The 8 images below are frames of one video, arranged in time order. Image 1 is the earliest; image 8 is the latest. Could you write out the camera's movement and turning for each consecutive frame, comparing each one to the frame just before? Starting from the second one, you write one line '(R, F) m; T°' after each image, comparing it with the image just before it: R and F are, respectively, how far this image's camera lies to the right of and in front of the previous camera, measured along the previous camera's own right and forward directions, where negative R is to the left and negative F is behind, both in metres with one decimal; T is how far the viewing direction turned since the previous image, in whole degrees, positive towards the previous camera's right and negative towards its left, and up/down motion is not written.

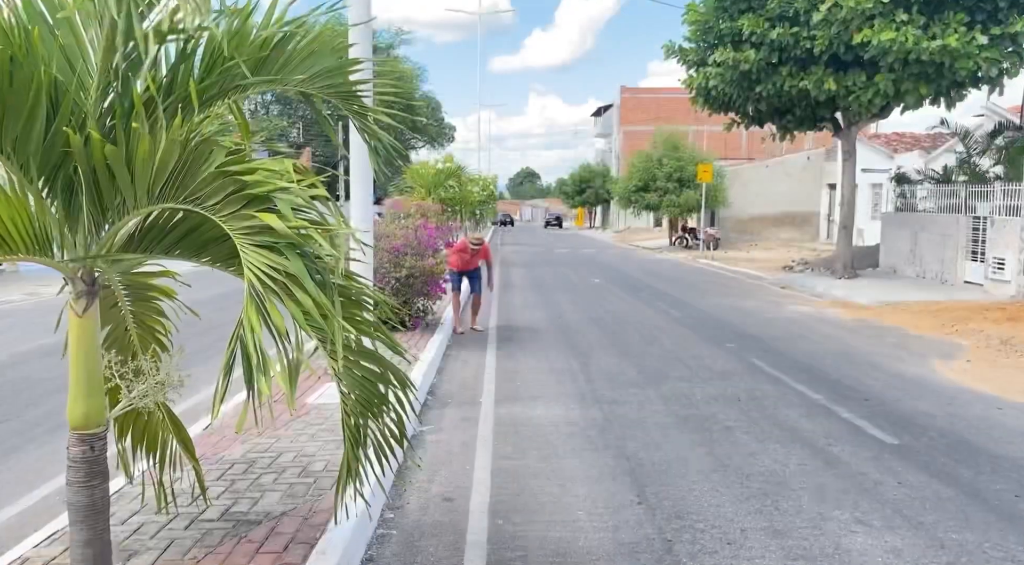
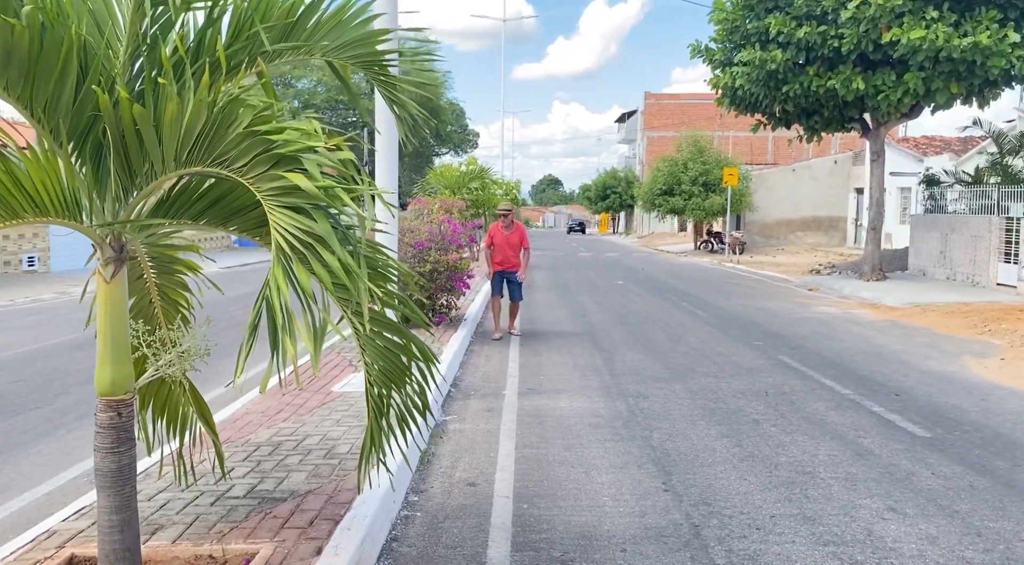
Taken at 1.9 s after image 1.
(0.0, 0.0) m; -2°
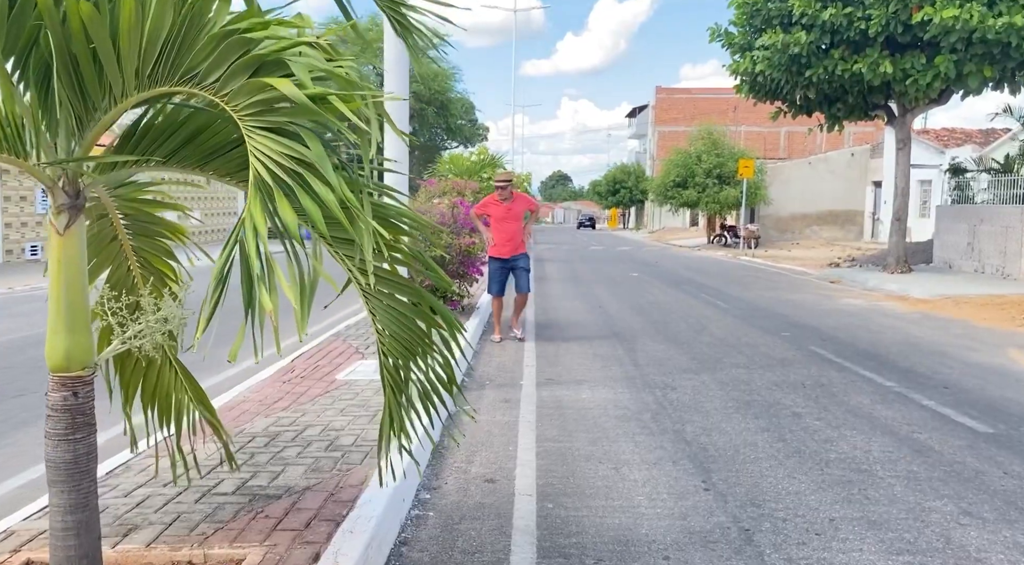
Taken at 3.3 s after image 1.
(-0.1, +0.5) m; -1°
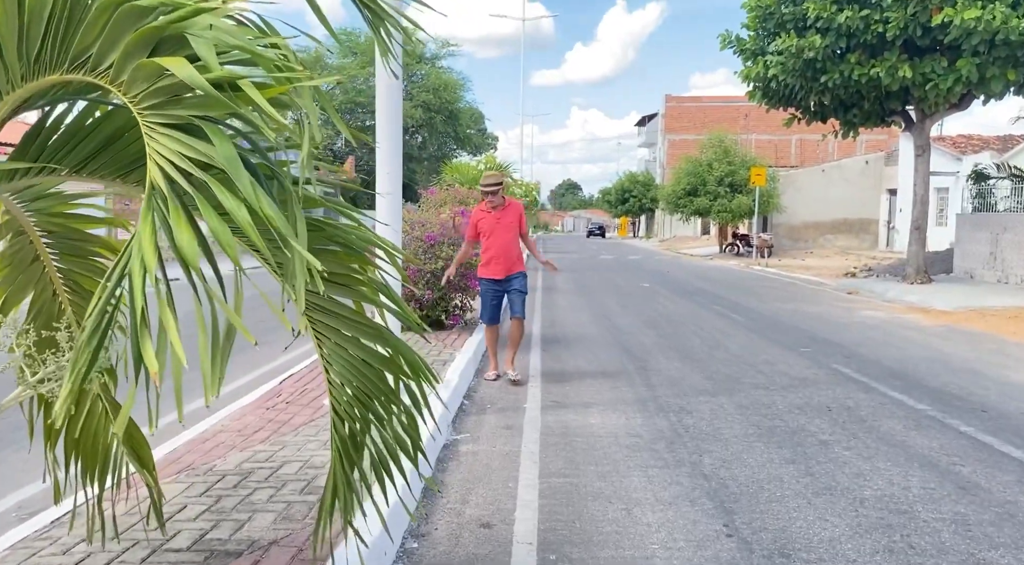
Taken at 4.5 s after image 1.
(+0.1, +0.5) m; -1°
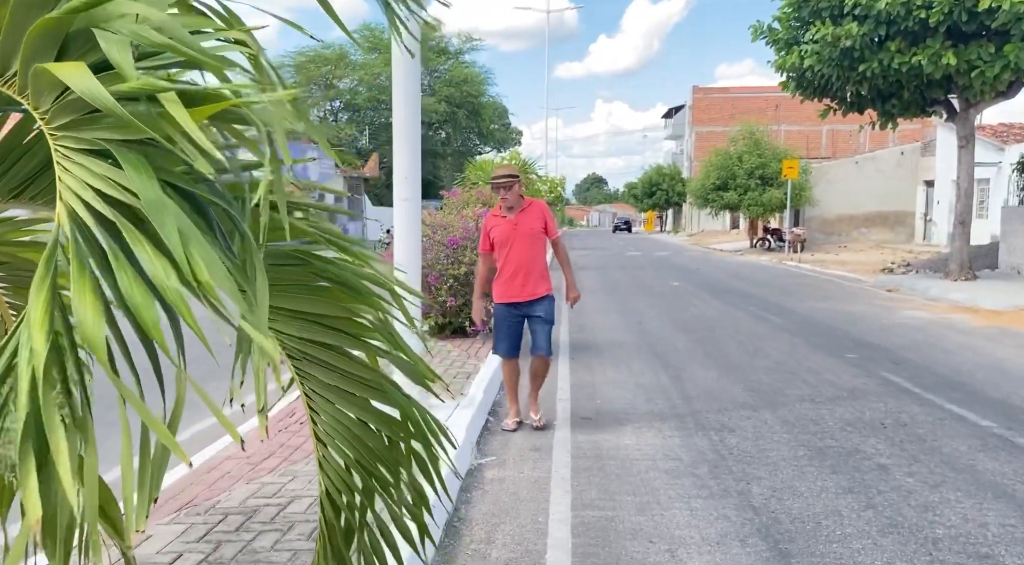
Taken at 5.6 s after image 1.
(0.0, +0.4) m; -2°
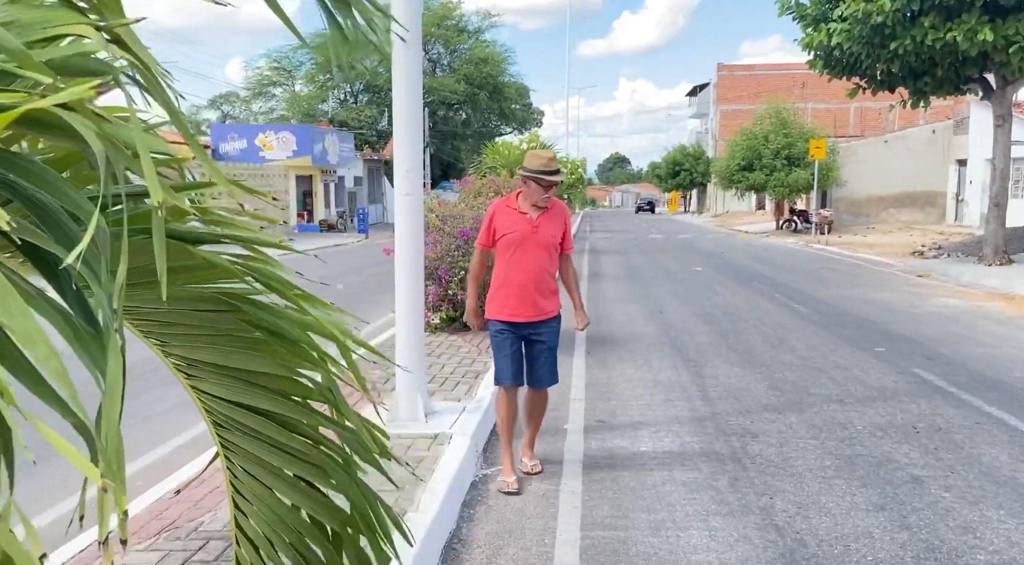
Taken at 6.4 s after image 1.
(+0.1, +0.3) m; -2°
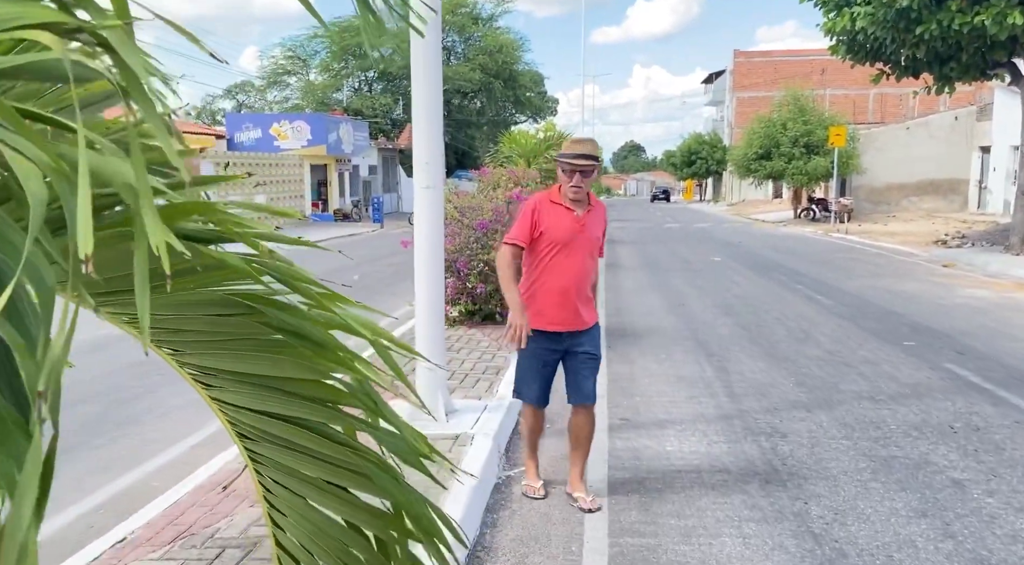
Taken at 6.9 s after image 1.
(-0.1, +0.2) m; -1°
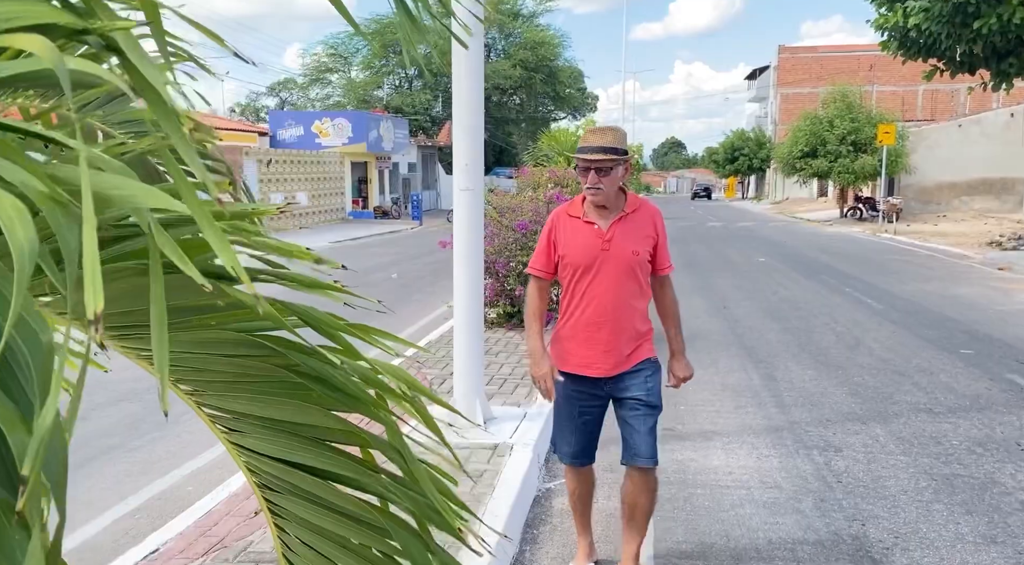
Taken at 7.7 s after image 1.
(0.0, +0.2) m; -3°
